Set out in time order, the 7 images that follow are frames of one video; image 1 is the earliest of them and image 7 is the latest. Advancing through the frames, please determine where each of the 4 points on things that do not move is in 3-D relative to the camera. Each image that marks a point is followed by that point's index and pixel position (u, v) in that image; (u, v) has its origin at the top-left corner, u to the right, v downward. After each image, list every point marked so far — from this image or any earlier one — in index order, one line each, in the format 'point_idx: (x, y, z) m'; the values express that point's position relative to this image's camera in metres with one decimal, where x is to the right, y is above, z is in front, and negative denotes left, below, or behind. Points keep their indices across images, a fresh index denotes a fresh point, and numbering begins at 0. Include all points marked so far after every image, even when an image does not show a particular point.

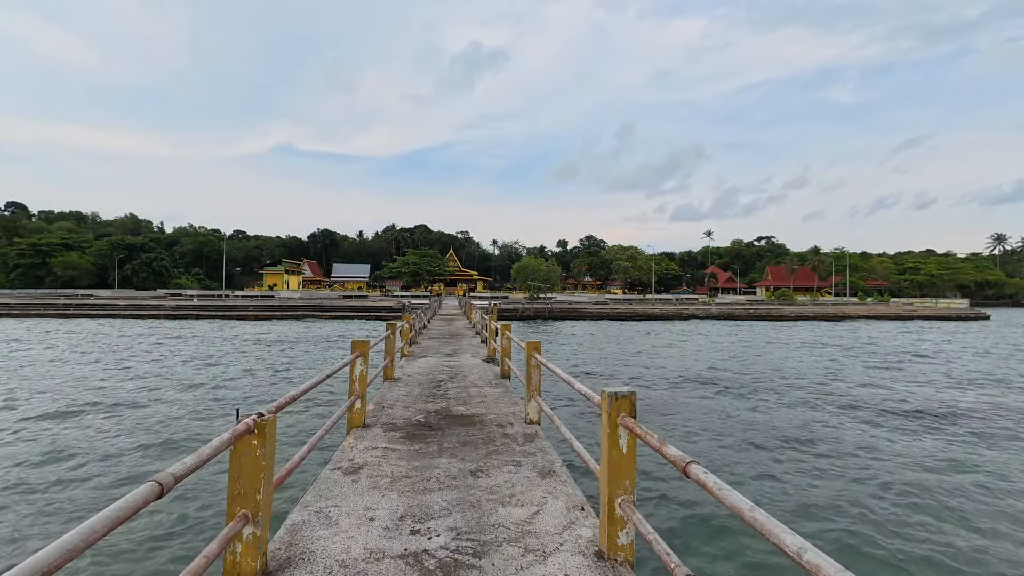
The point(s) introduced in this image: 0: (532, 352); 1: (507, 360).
0: (+0.1, -0.5, +3.3) m
1: (0.0, -0.8, +5.0) m
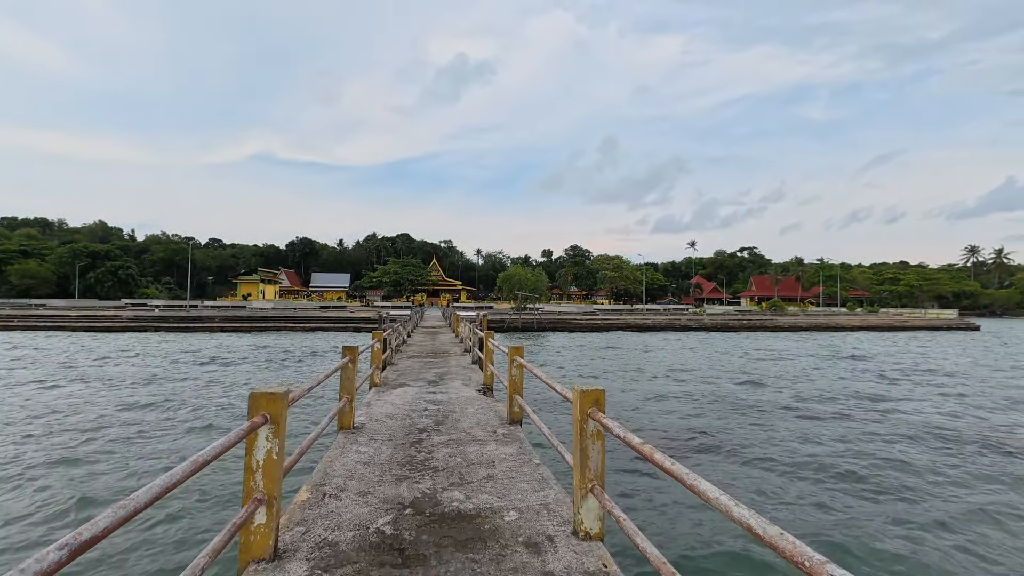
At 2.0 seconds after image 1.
0: (+0.3, -0.5, +1.8) m
1: (0.0, -0.8, +3.5) m
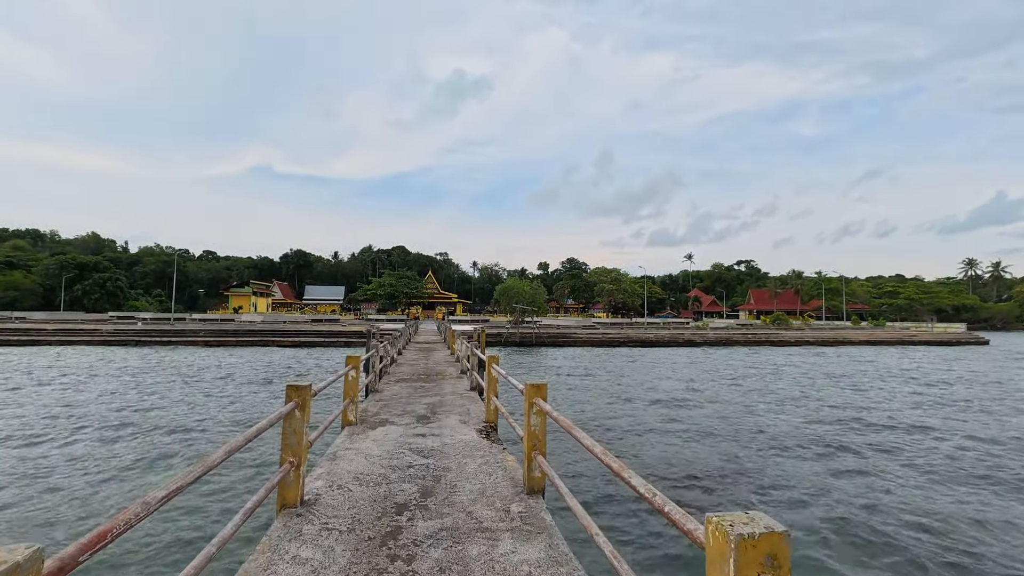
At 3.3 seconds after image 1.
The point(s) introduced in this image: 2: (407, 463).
0: (+0.4, -0.5, +0.8) m
1: (+0.1, -0.9, +2.4) m
2: (-0.7, -1.1, +3.0) m
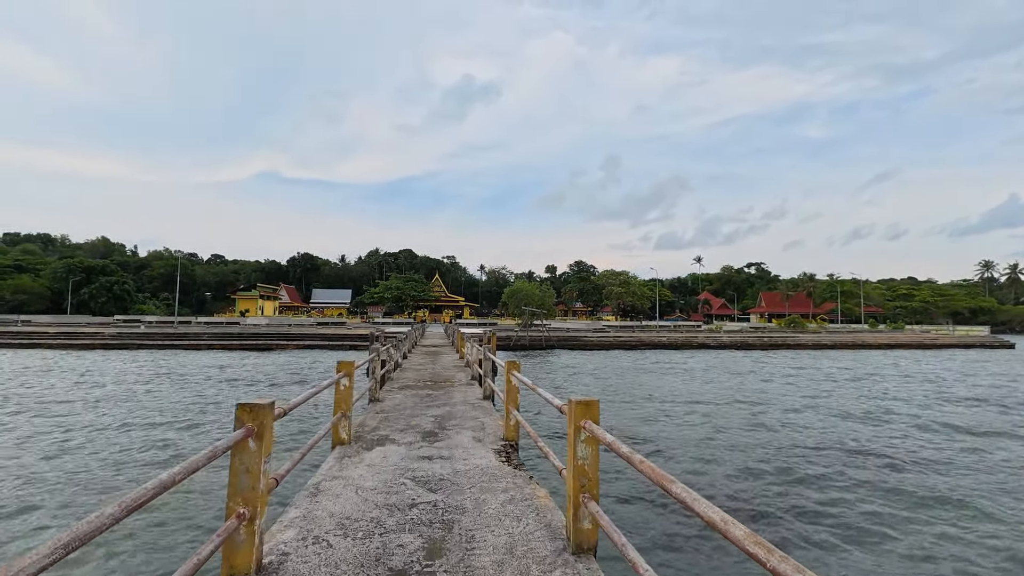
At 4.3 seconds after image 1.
0: (+0.5, -0.4, +0.1) m
1: (+0.3, -0.8, +1.7) m
2: (-0.5, -1.0, +2.3) m
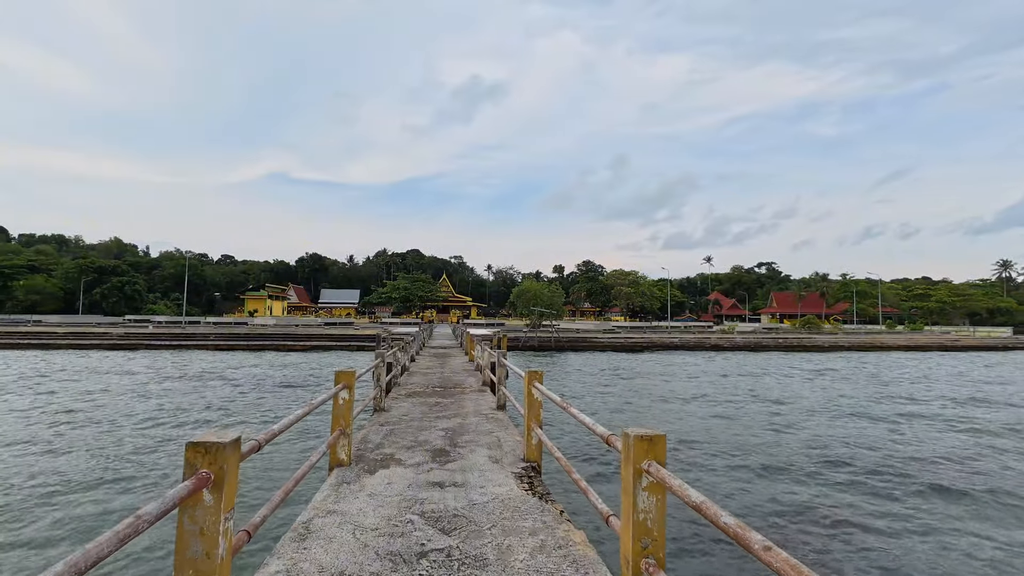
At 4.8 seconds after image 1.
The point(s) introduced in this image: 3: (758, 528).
0: (+0.6, -0.4, -0.3) m
1: (+0.4, -0.8, +1.3) m
2: (-0.4, -1.0, +1.9) m
3: (+2.8, -2.8, +5.5) m
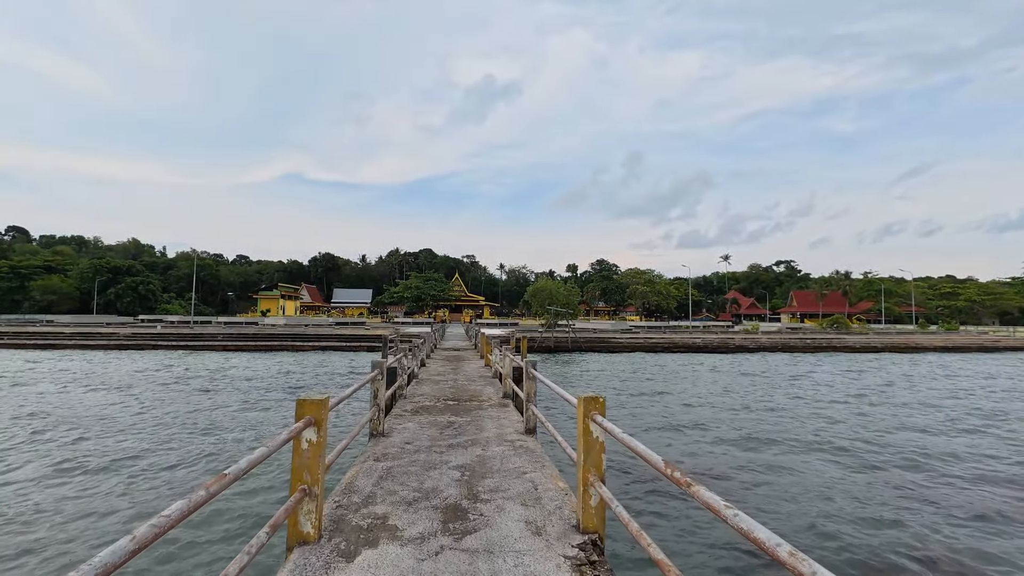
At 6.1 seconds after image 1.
0: (+0.7, -0.3, -1.3) m
1: (+0.6, -0.7, +0.3) m
2: (-0.2, -1.0, +0.9) m
3: (+3.1, -2.7, +4.4) m
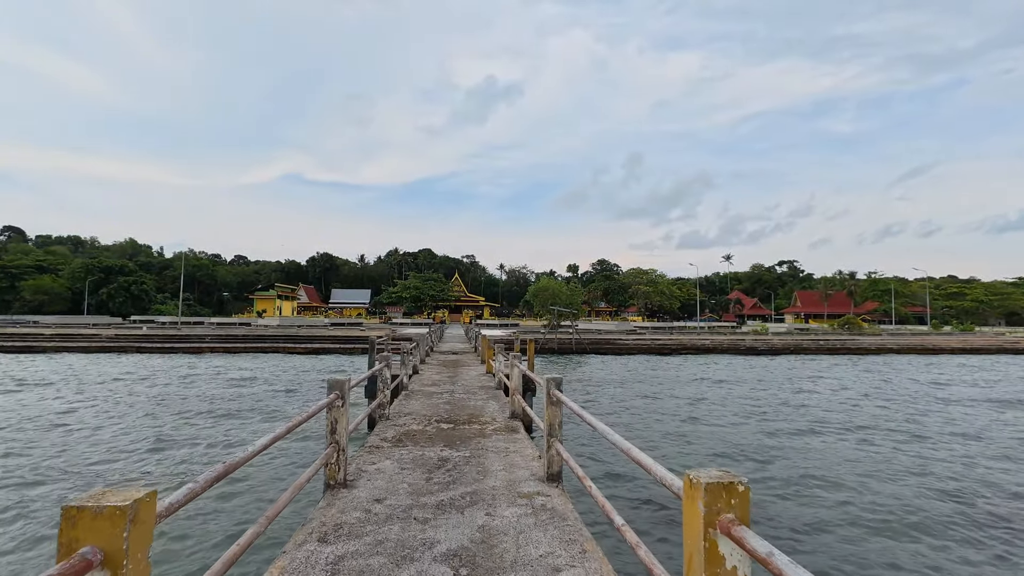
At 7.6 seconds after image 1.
0: (+0.8, -0.3, -2.5) m
1: (+0.7, -0.7, -0.8) m
2: (-0.1, -0.9, -0.2) m
3: (+3.2, -2.6, +3.3) m
